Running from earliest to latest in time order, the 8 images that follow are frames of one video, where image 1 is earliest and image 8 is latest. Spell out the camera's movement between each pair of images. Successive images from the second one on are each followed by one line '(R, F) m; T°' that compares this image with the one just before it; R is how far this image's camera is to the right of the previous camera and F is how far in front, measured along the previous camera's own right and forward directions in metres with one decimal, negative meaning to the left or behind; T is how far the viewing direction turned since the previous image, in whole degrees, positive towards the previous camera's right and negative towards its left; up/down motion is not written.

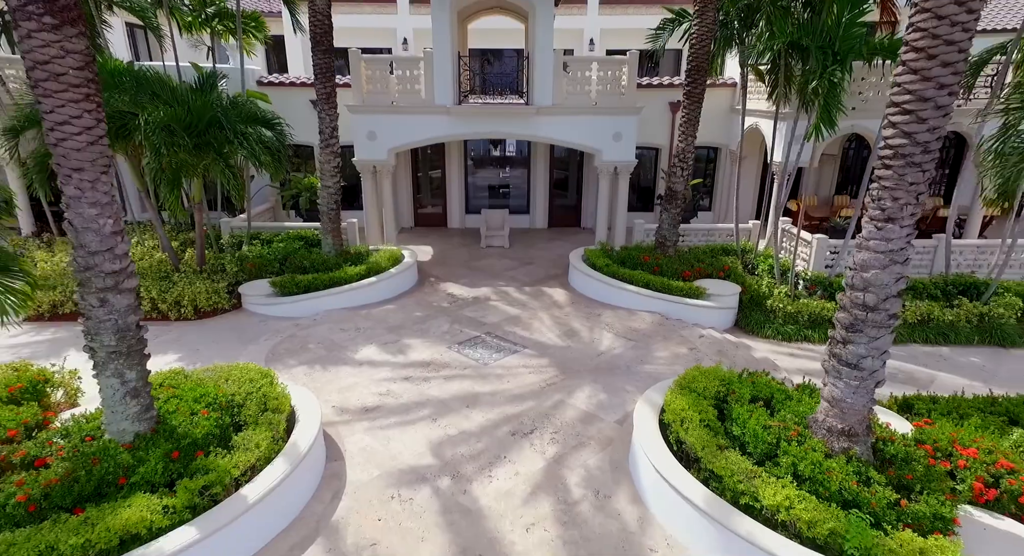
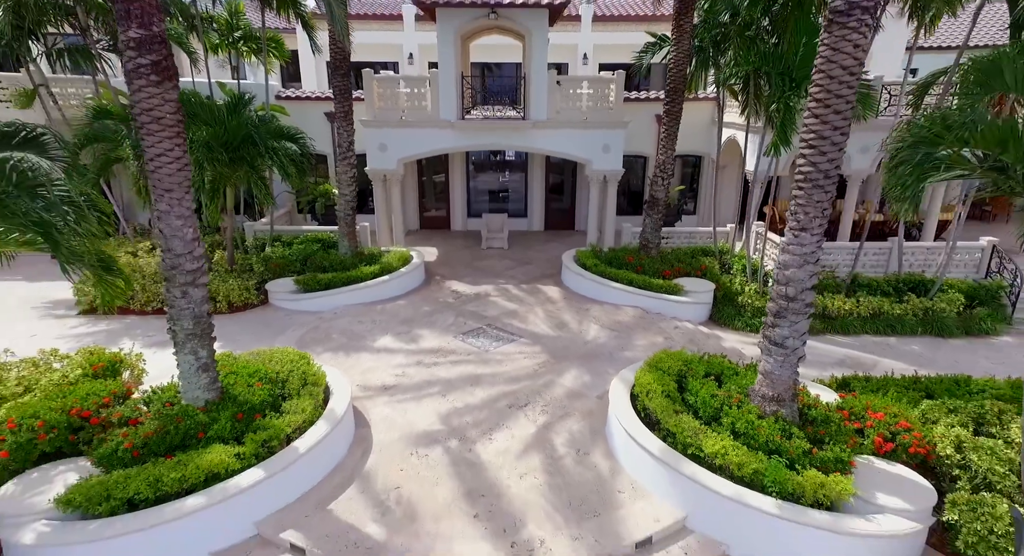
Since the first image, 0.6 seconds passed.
(0.0, -1.2) m; 0°
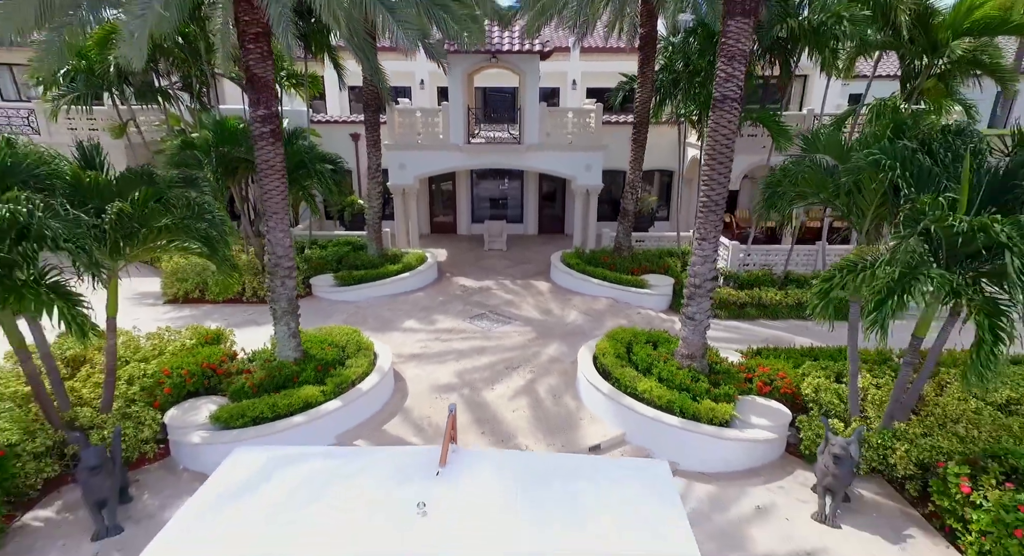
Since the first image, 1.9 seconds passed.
(+0.1, -2.6) m; 0°
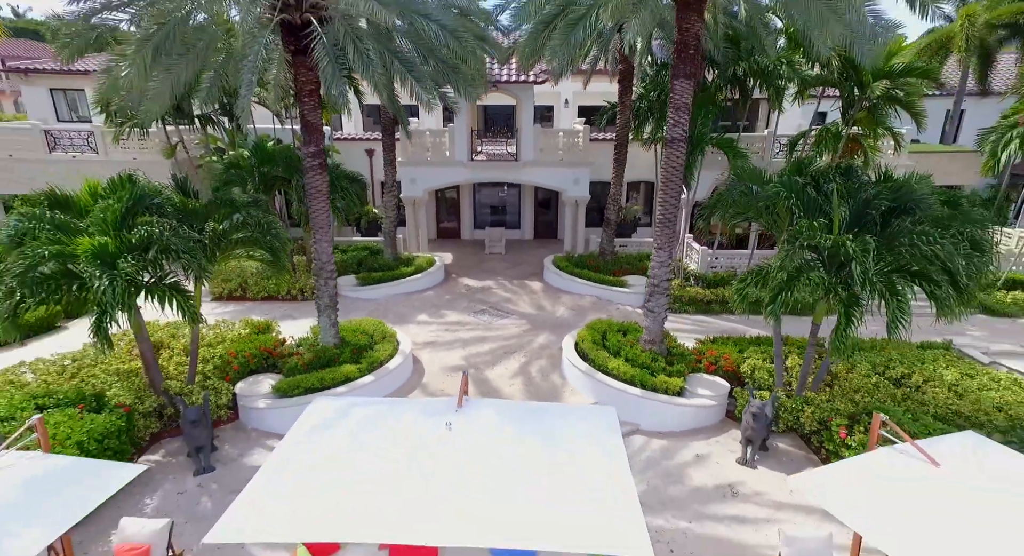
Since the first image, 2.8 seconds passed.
(+0.1, -2.1) m; 0°
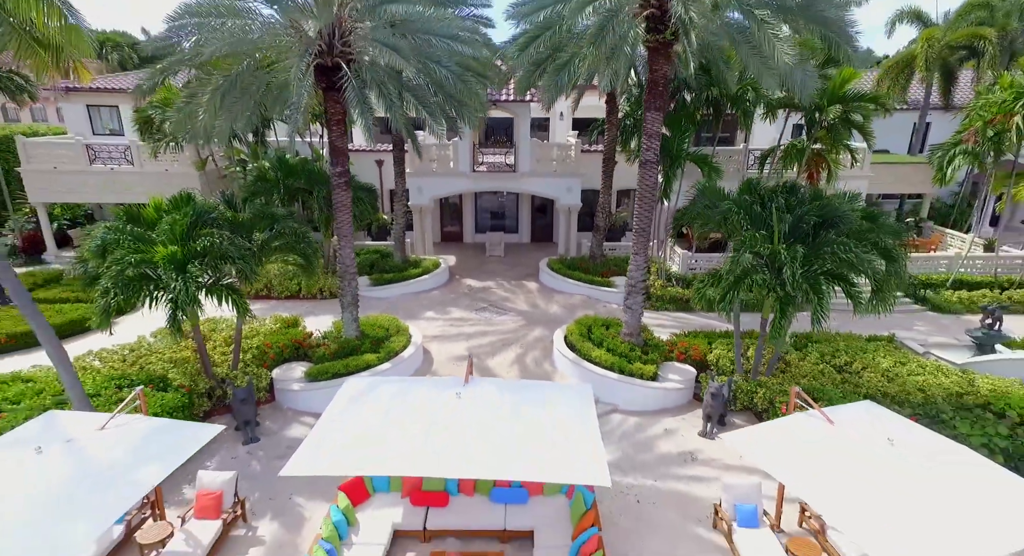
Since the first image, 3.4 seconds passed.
(+0.1, -1.6) m; 0°
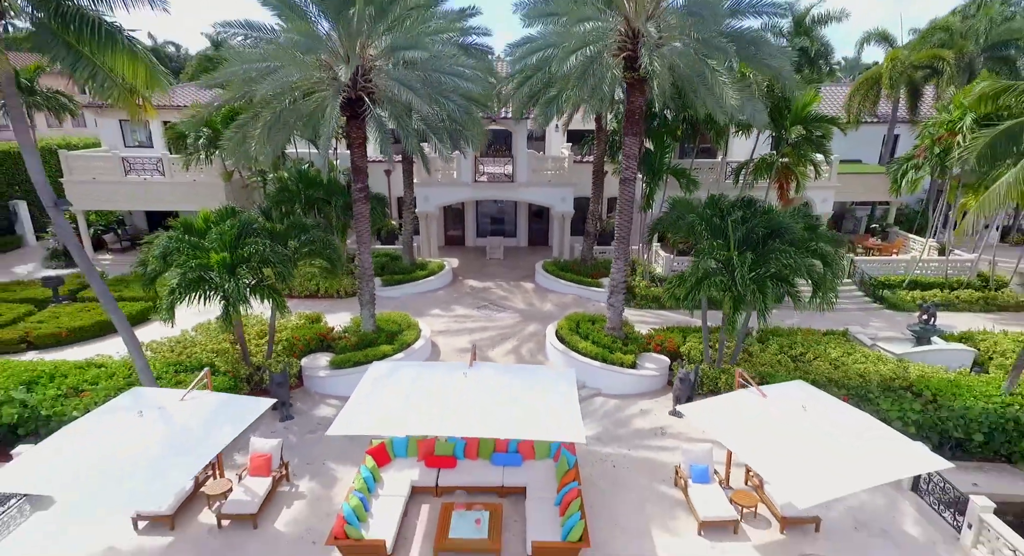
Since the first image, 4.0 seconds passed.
(+0.1, -1.7) m; 0°
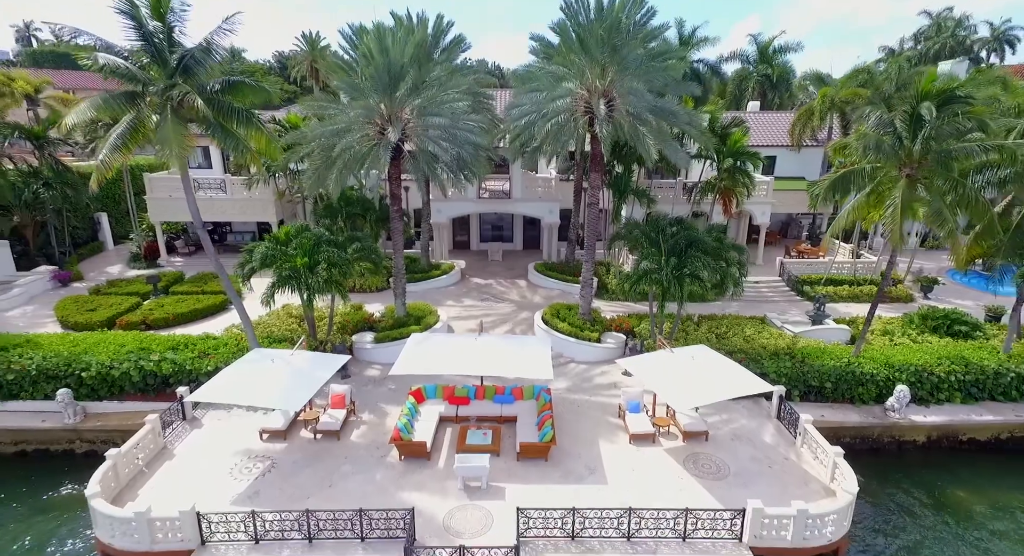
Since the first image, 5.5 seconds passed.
(+0.1, -4.6) m; 0°
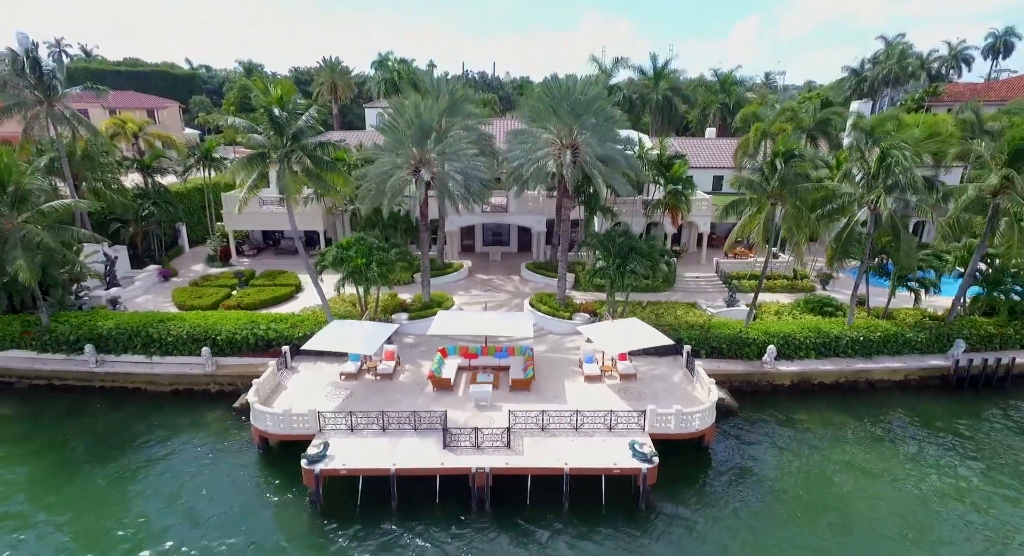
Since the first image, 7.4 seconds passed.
(+0.2, -6.7) m; 0°
